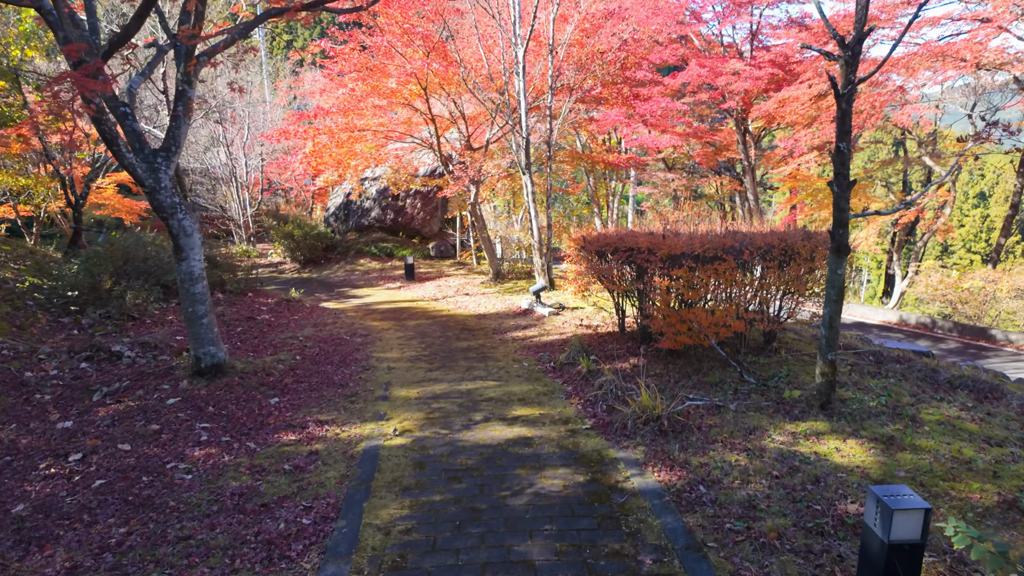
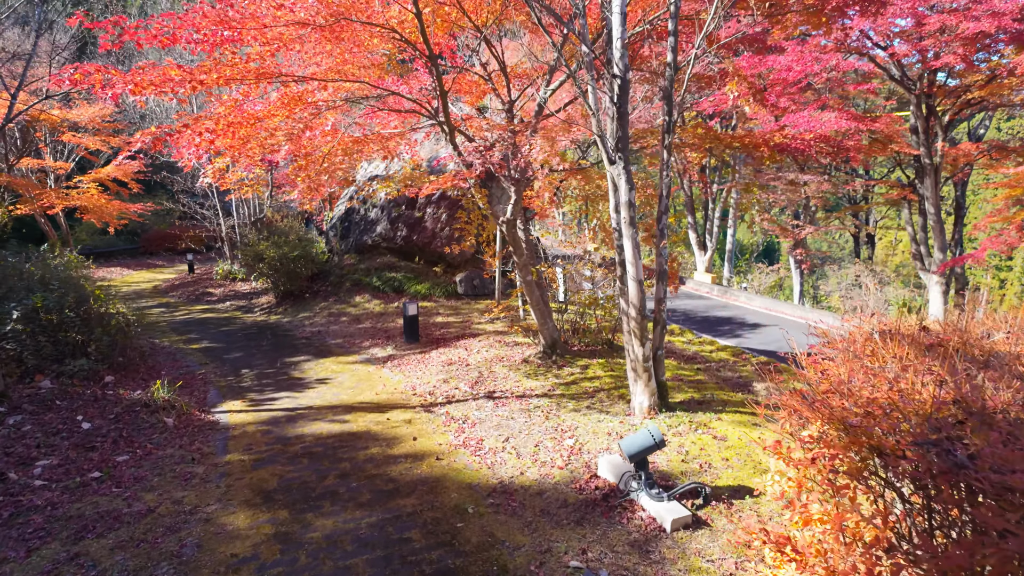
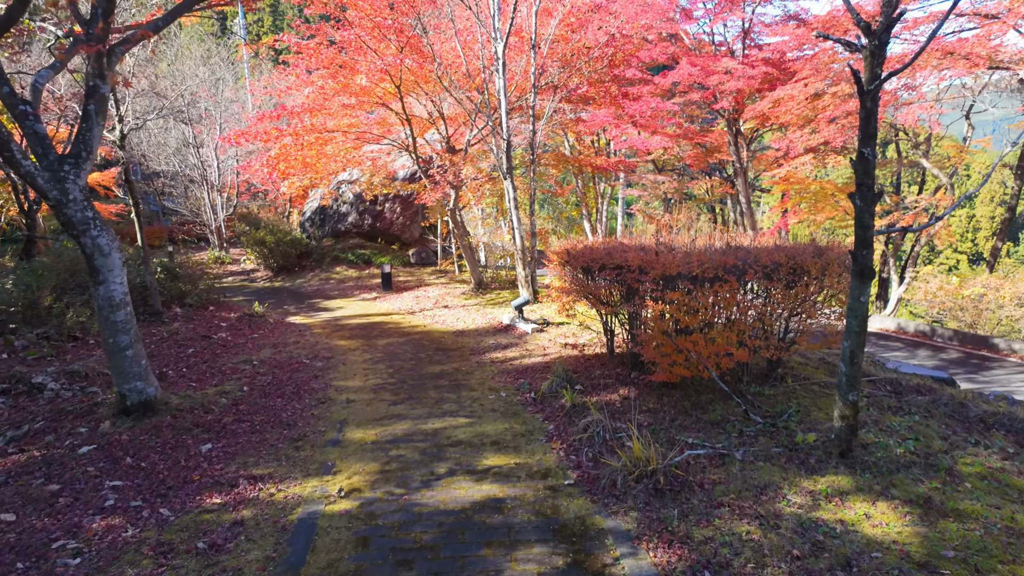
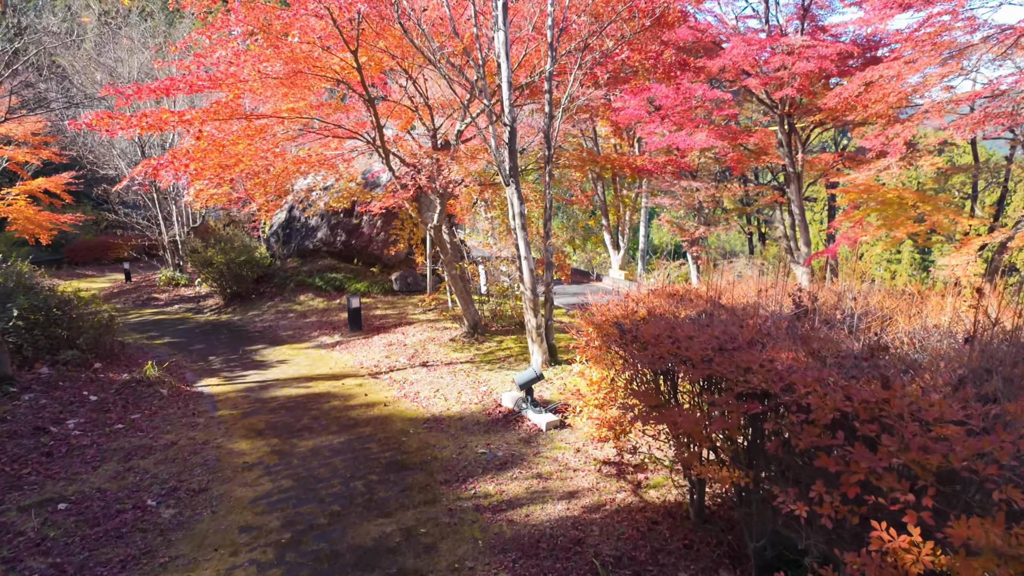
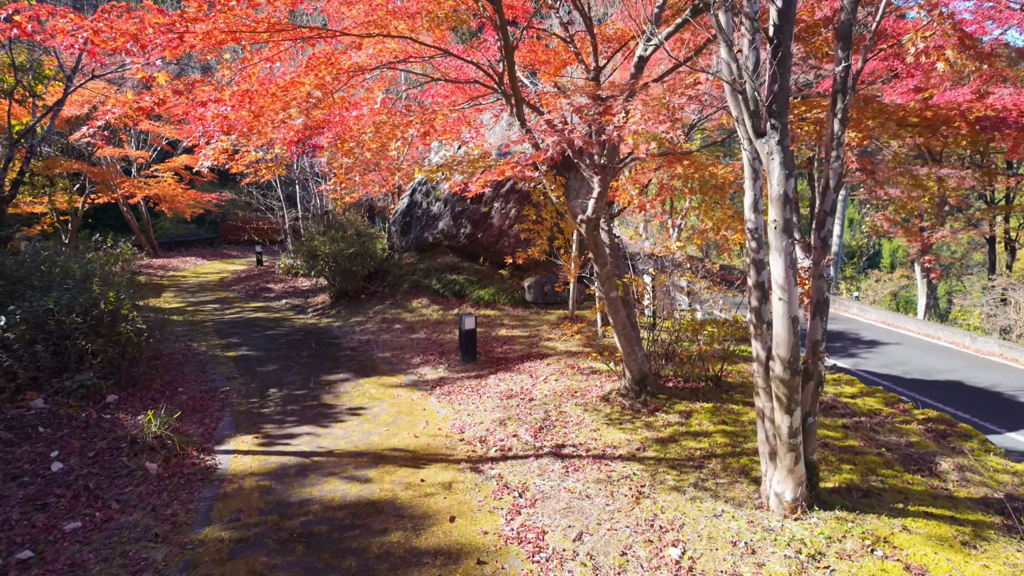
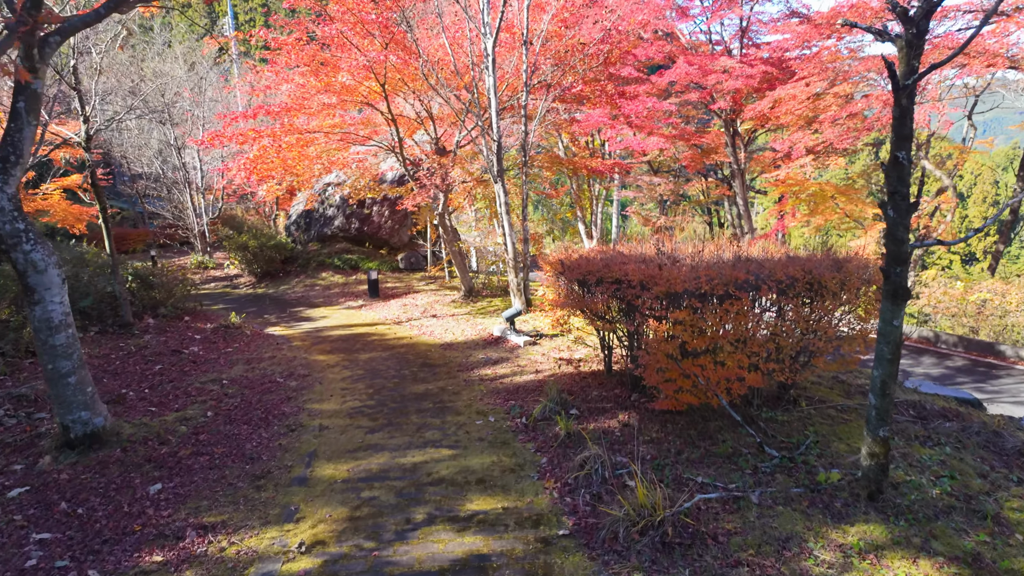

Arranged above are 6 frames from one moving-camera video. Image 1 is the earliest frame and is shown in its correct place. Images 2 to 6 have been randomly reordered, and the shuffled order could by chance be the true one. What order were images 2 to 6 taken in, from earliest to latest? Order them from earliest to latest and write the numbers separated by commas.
3, 6, 4, 2, 5
